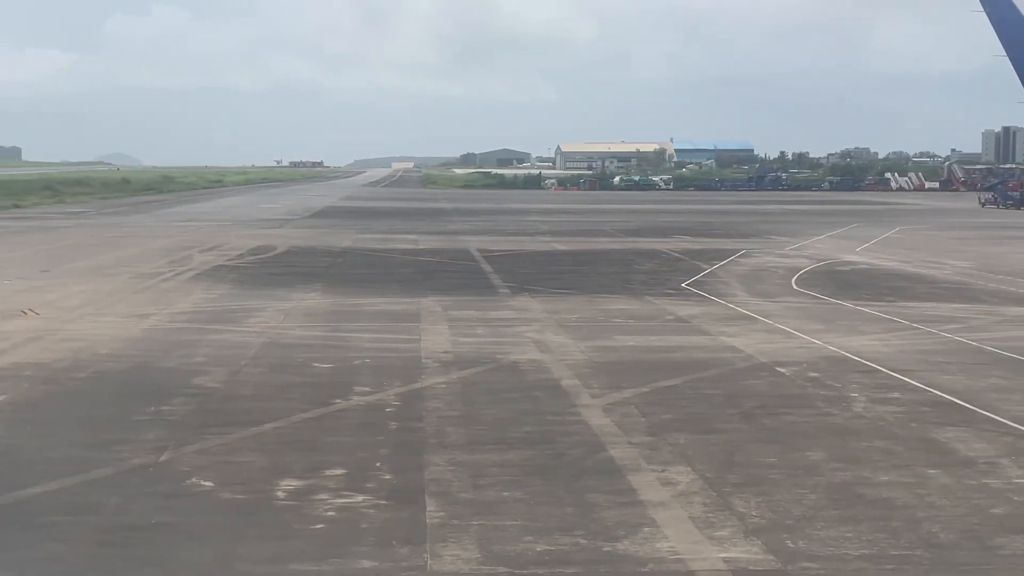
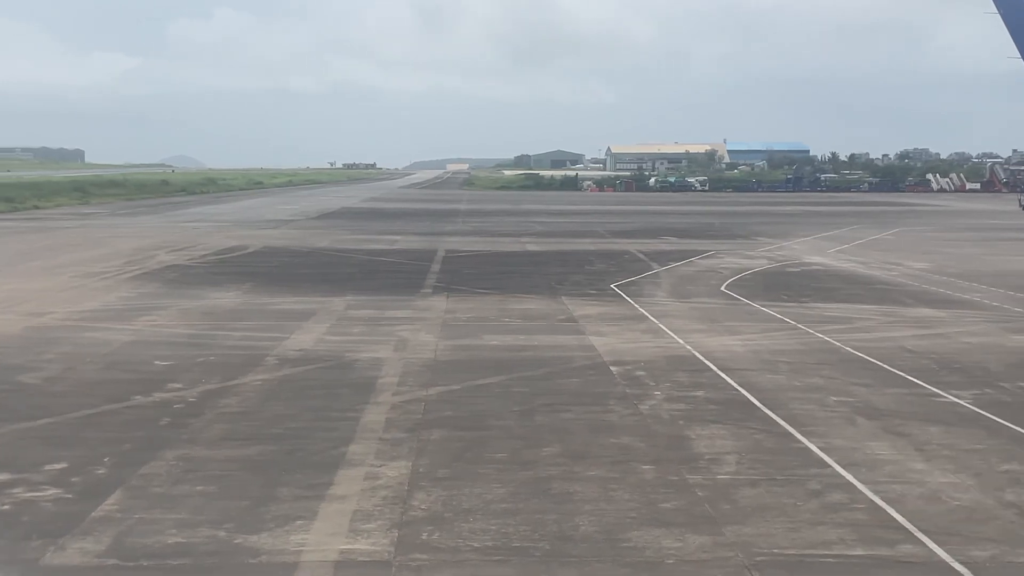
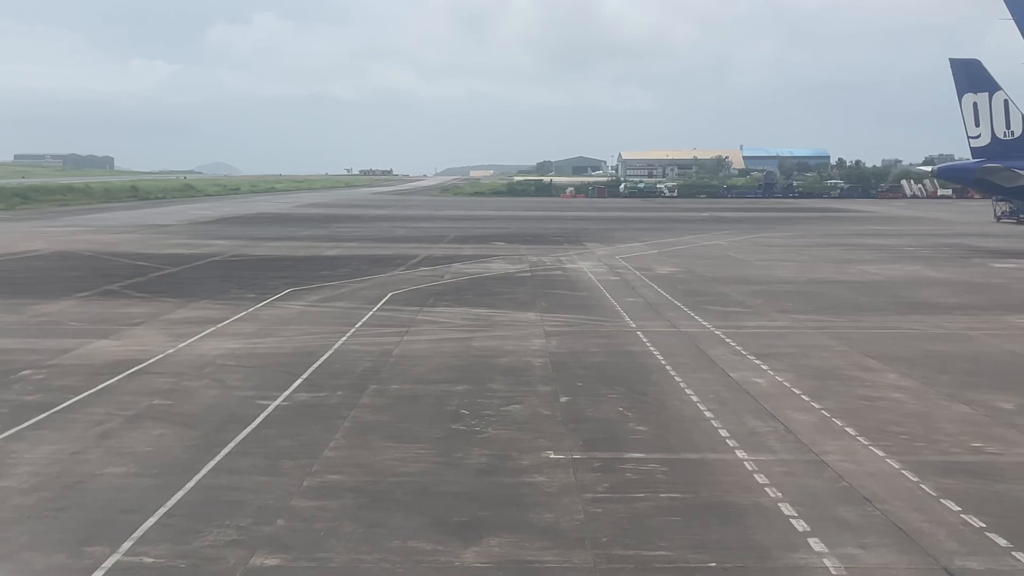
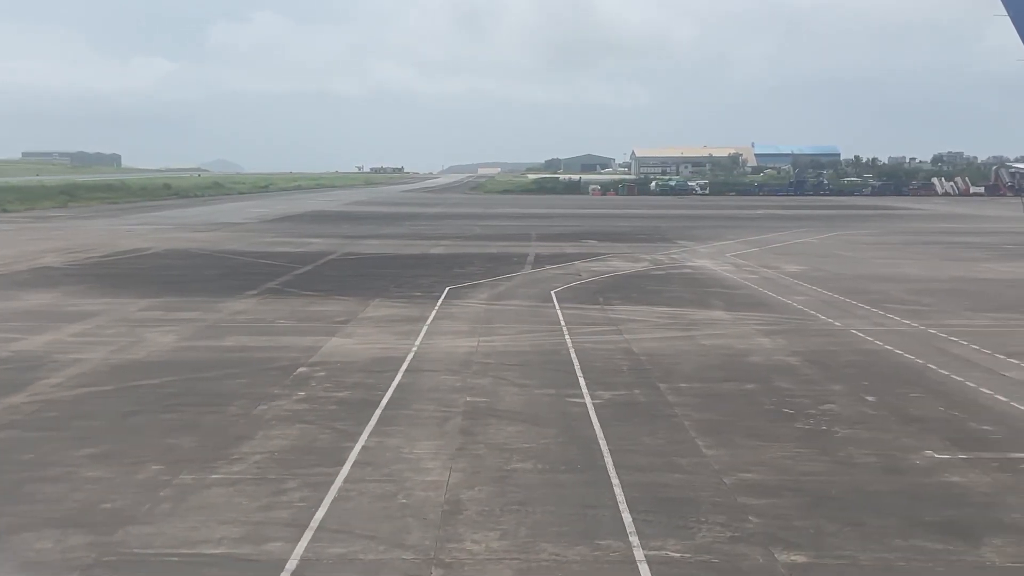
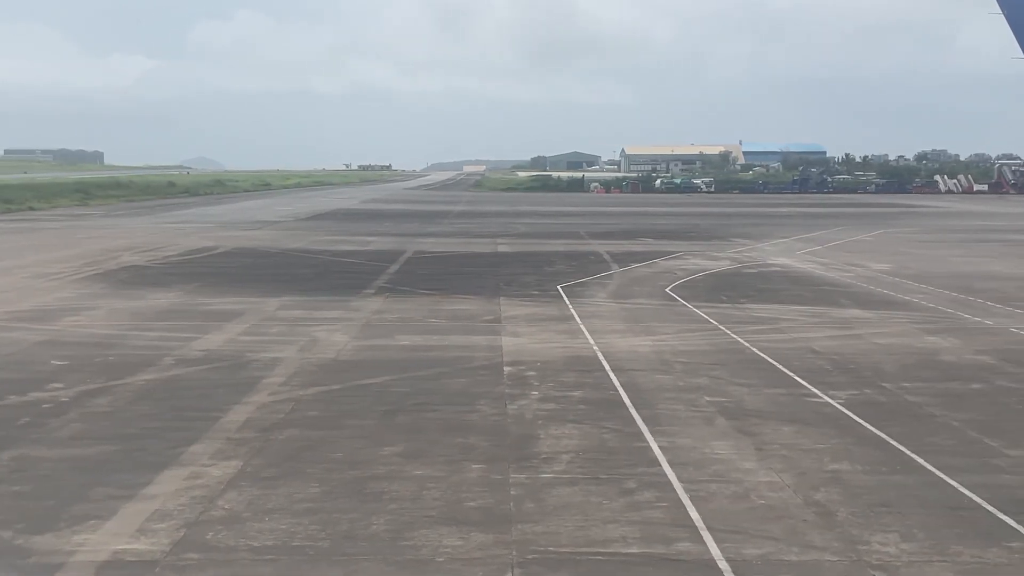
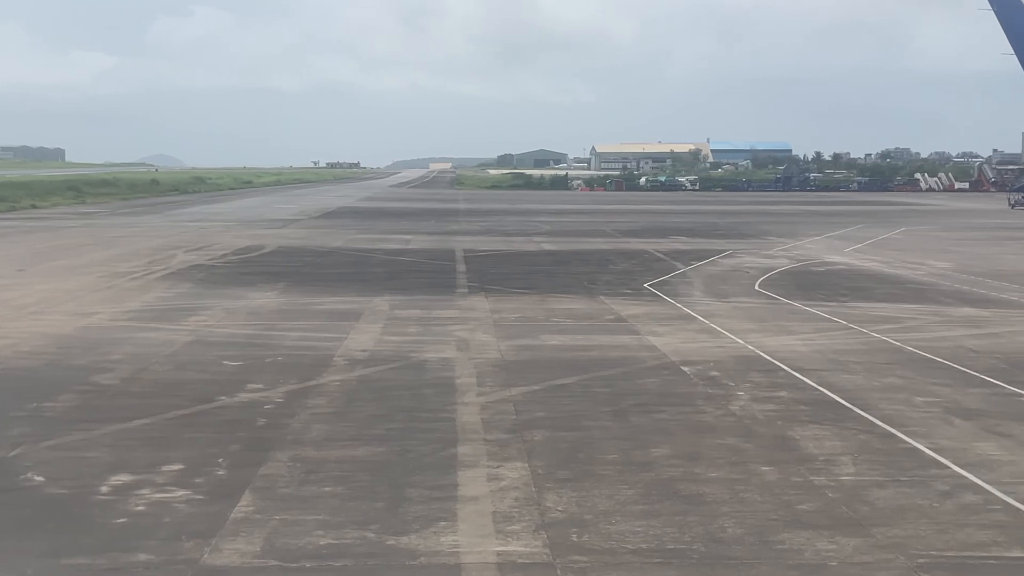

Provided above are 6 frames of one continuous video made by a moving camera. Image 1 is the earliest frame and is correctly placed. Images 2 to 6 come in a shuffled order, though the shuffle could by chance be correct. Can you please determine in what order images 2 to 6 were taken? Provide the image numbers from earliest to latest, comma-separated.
6, 2, 5, 4, 3
